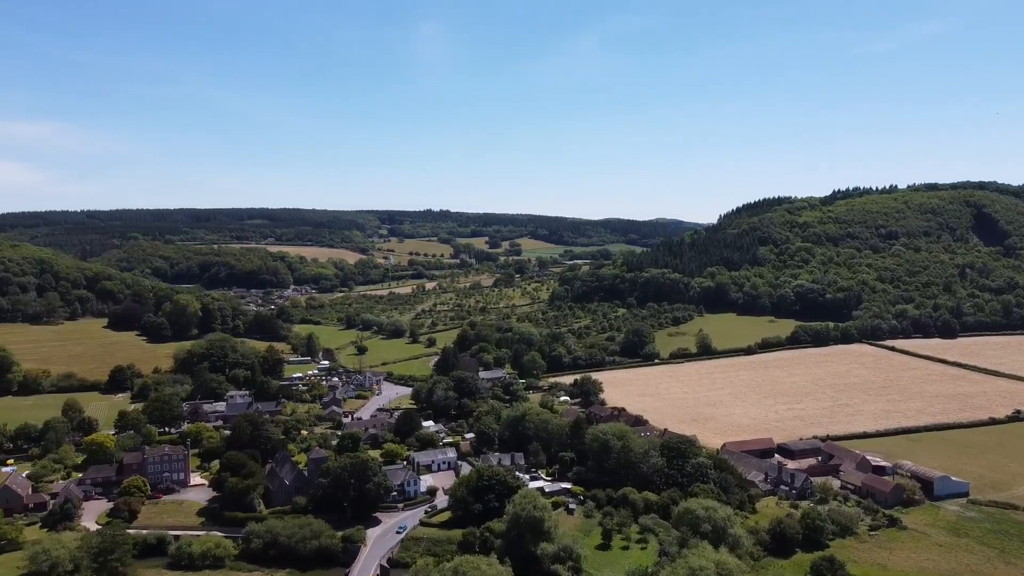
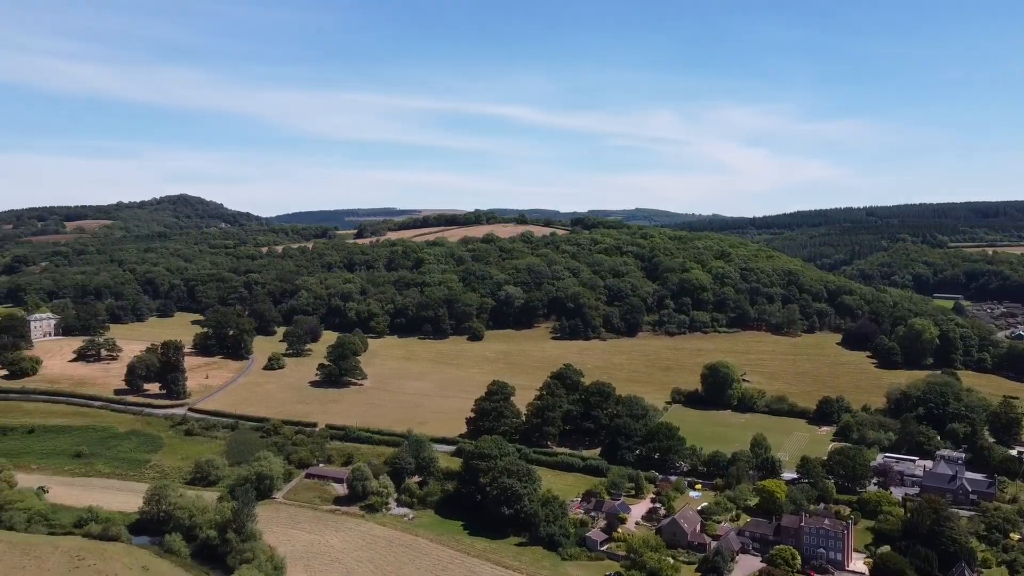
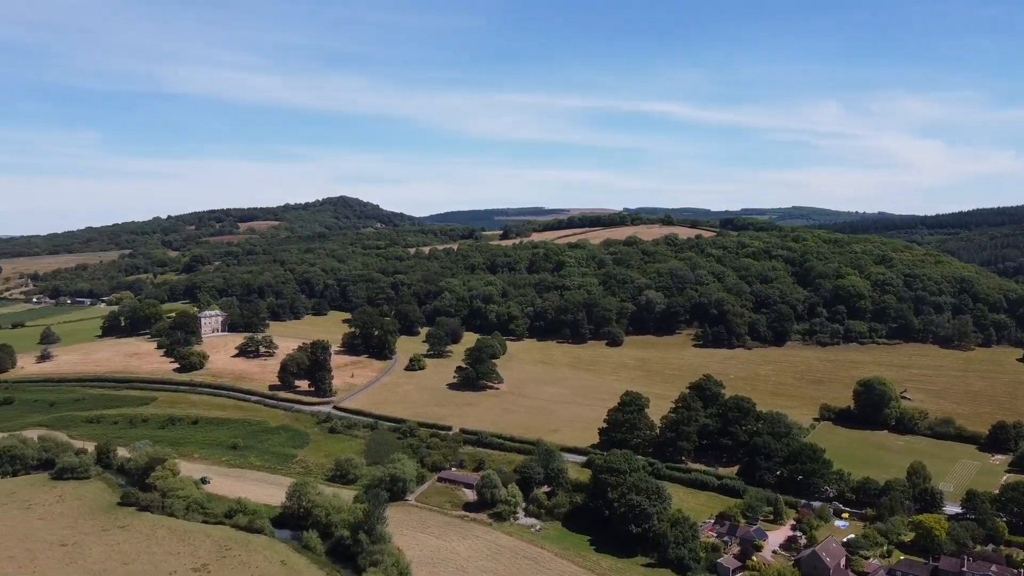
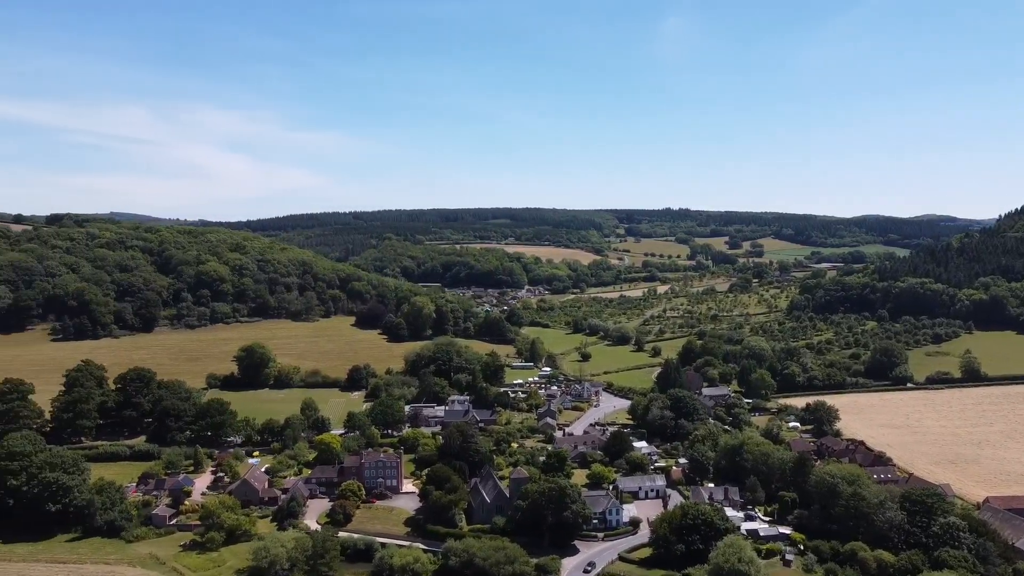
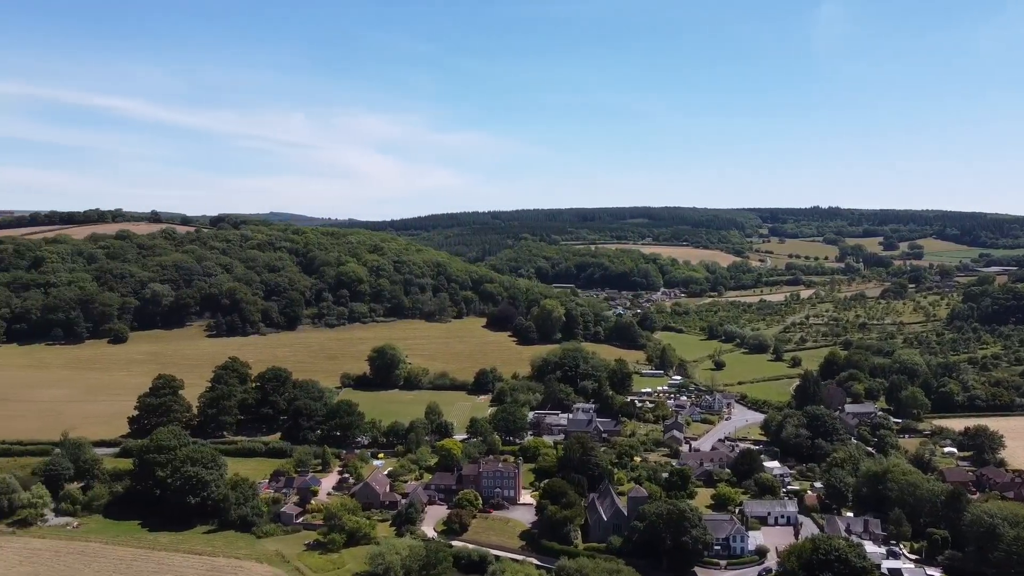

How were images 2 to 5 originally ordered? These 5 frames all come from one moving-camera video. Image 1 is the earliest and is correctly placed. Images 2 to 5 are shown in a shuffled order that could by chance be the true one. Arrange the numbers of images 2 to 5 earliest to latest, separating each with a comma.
4, 5, 2, 3
